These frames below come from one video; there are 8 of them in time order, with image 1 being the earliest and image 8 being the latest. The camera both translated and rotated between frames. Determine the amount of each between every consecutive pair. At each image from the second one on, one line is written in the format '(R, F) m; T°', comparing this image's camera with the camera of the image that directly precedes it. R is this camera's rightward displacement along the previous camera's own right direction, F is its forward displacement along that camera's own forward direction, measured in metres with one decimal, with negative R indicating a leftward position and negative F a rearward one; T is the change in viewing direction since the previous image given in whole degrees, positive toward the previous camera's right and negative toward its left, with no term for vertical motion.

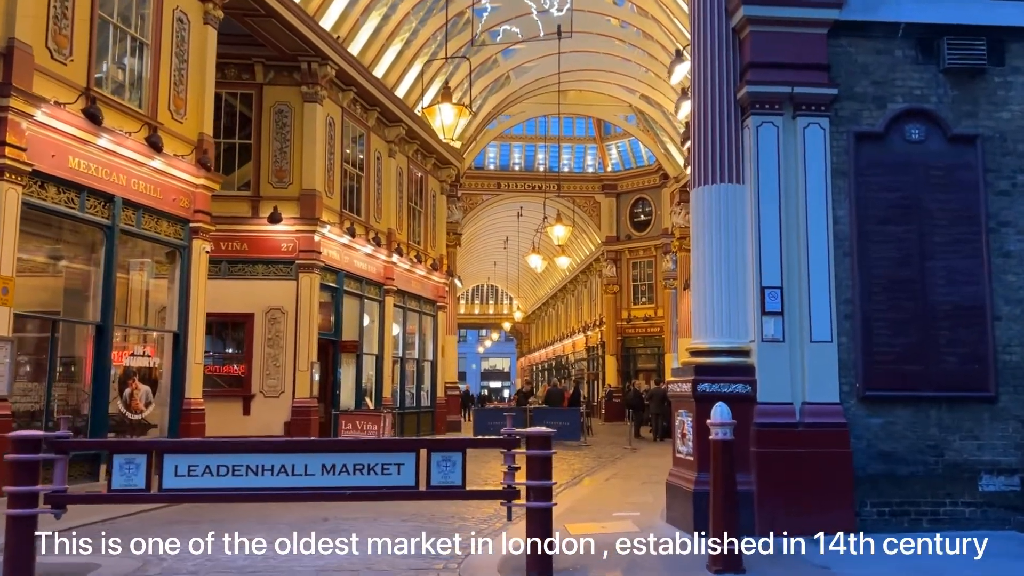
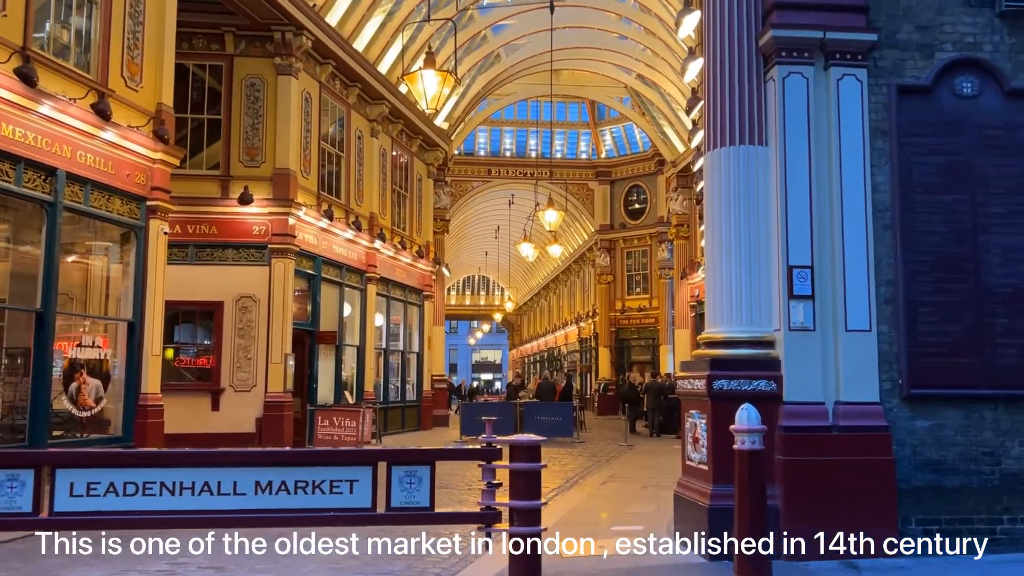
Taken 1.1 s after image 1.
(+0.1, +1.2) m; +1°
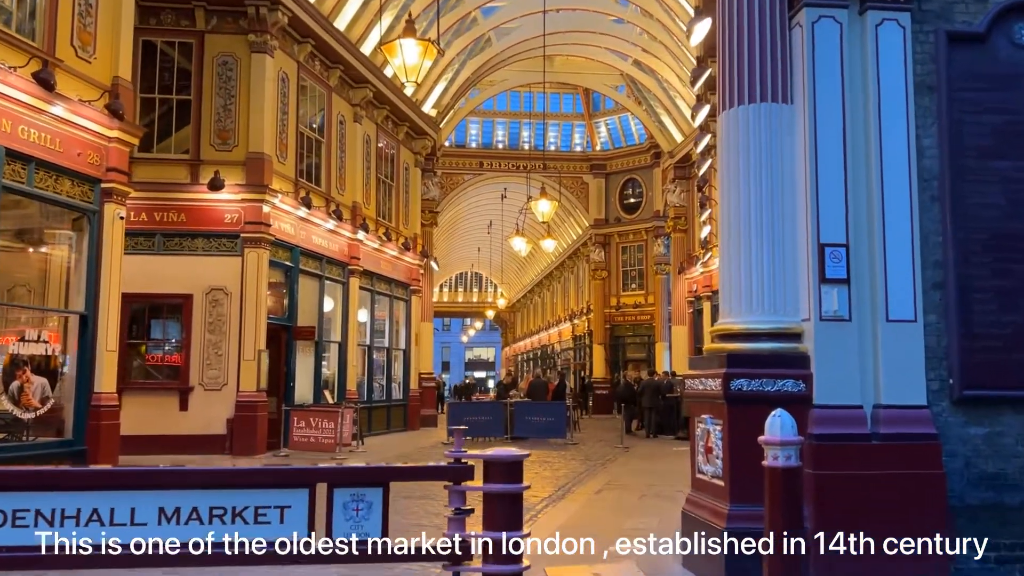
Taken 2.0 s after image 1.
(+0.1, +1.0) m; 0°
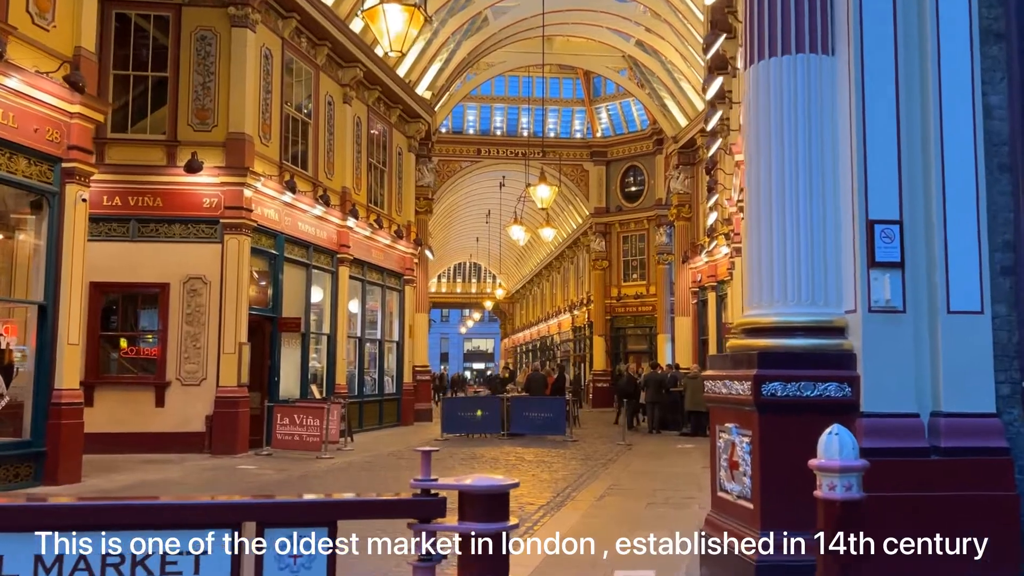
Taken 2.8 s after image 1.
(+0.1, +0.9) m; 0°
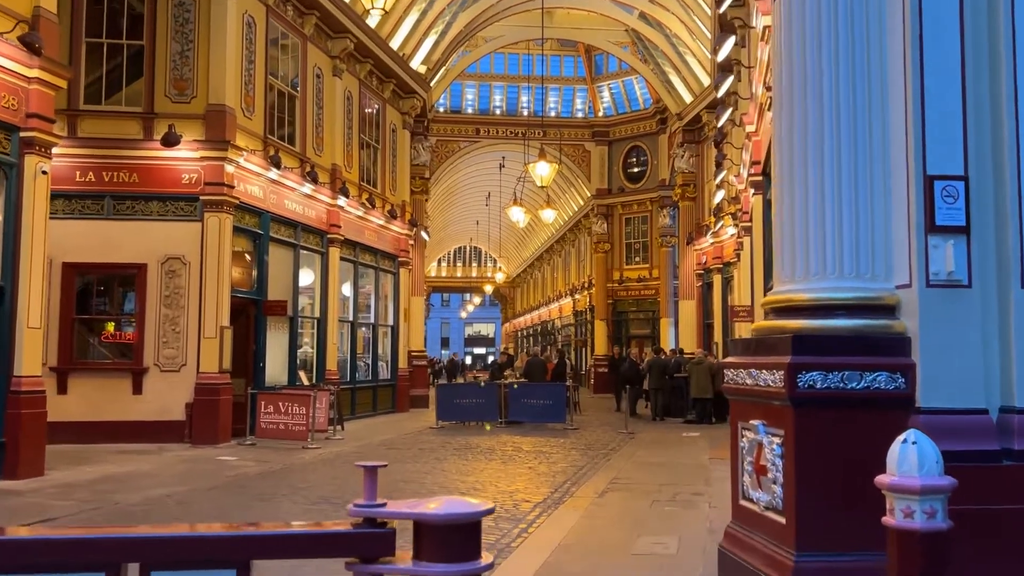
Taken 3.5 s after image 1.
(+0.1, +0.8) m; 0°
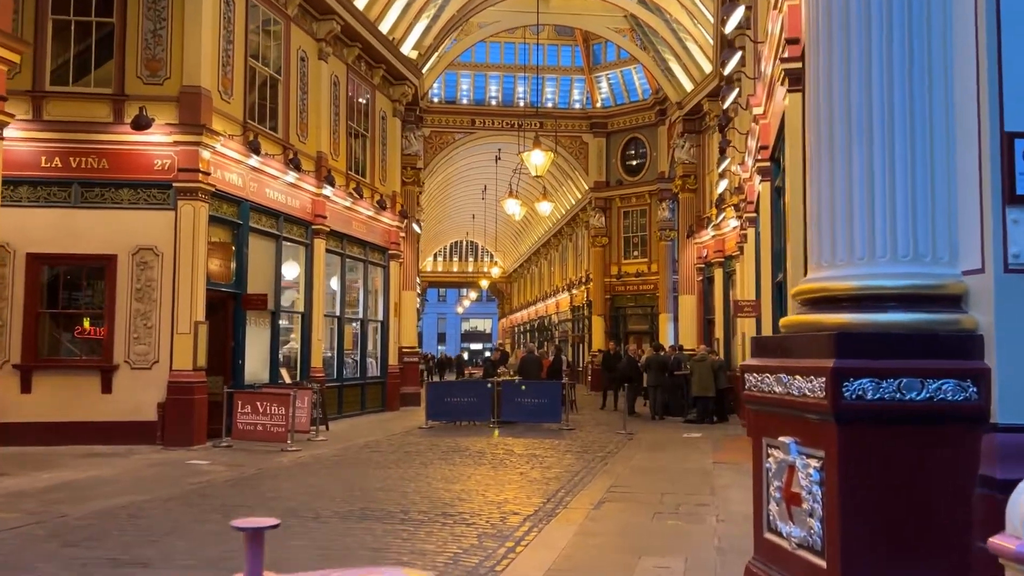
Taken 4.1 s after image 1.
(+0.1, +0.8) m; 0°
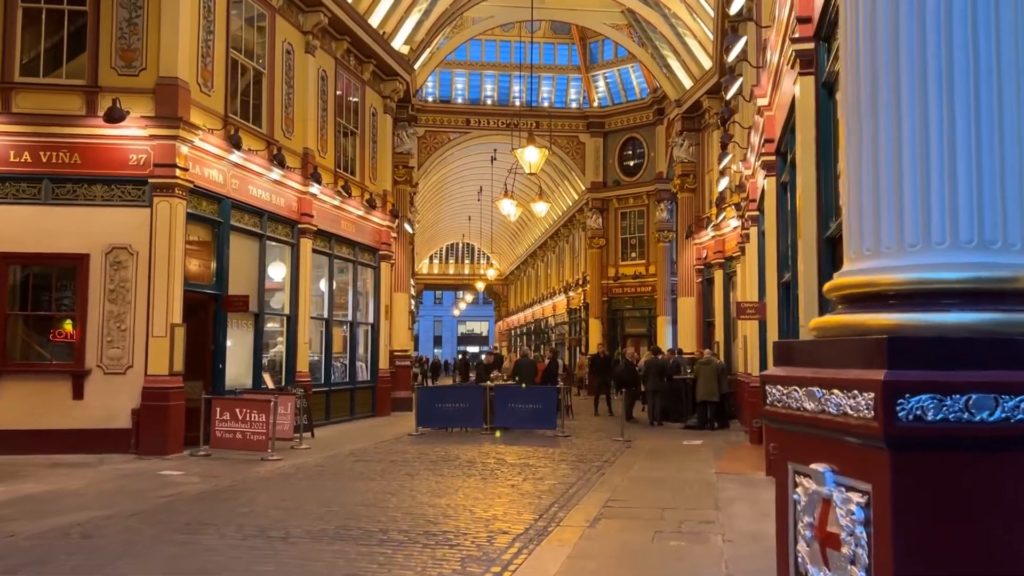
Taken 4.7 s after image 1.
(+0.1, +0.6) m; 0°
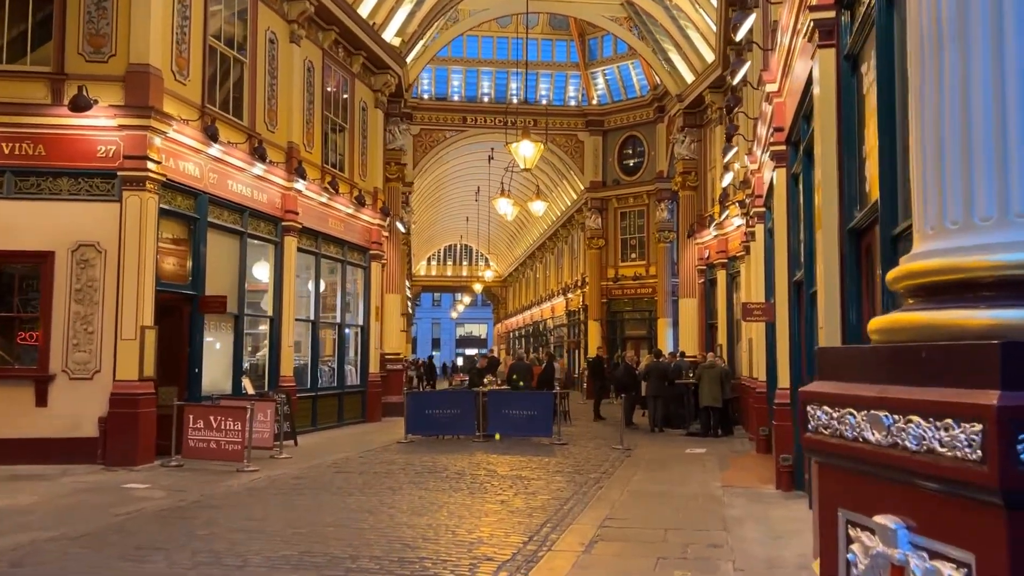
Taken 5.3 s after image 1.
(+0.1, +0.7) m; 0°
